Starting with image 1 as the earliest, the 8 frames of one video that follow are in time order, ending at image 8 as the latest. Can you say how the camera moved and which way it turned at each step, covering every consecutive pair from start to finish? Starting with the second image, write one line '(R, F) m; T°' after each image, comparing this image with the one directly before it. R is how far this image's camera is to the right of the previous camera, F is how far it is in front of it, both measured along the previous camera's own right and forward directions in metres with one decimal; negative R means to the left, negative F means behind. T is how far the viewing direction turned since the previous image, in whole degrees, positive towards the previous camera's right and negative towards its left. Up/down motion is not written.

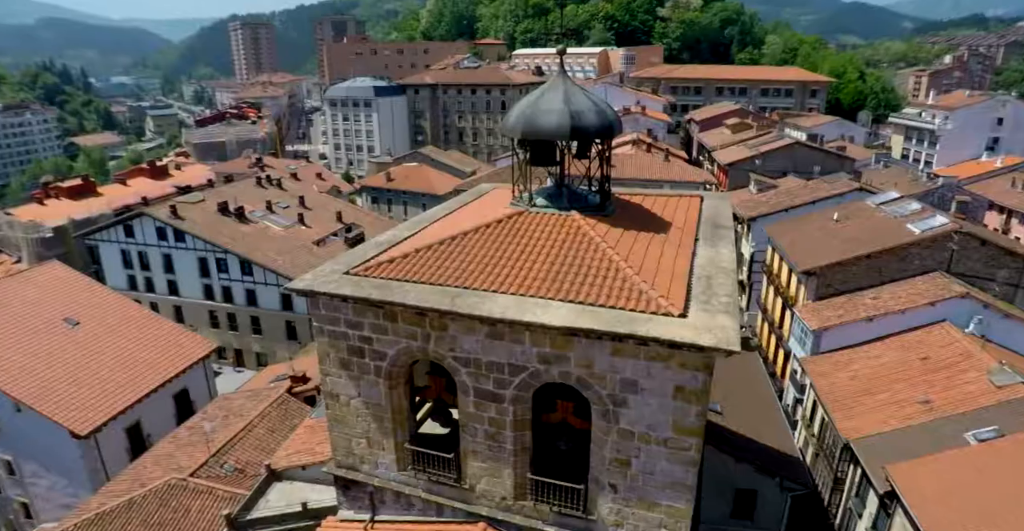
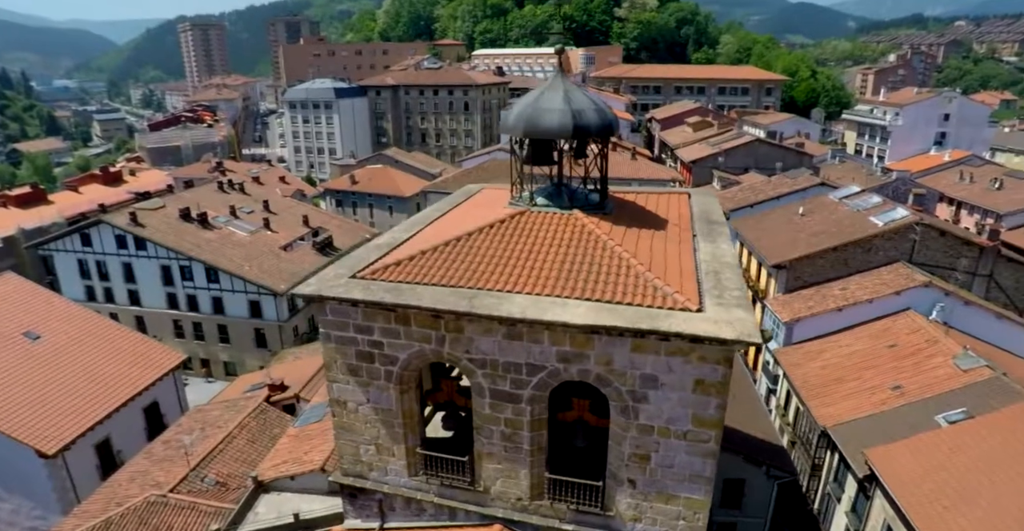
(-0.6, +0.1) m; +3°
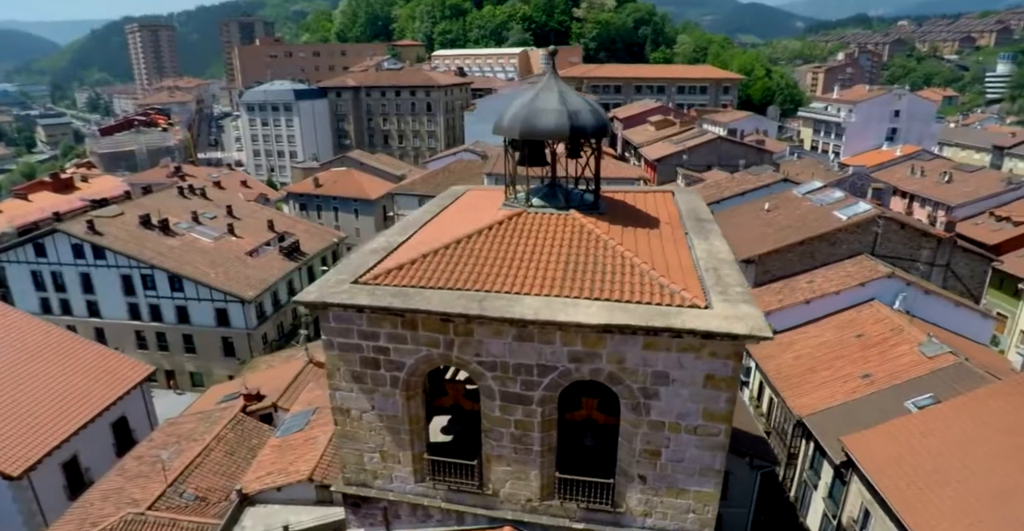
(-0.5, 0.0) m; +3°
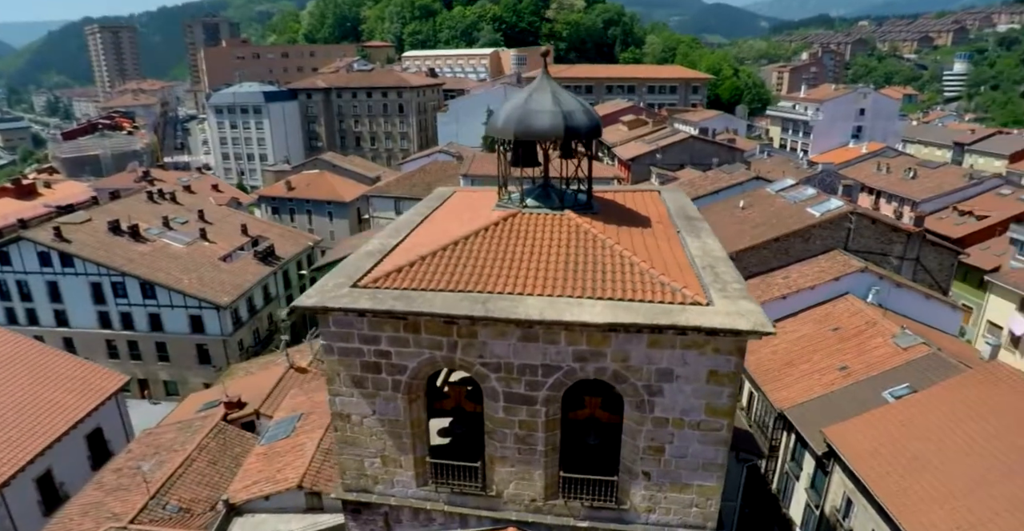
(-0.3, 0.0) m; +2°
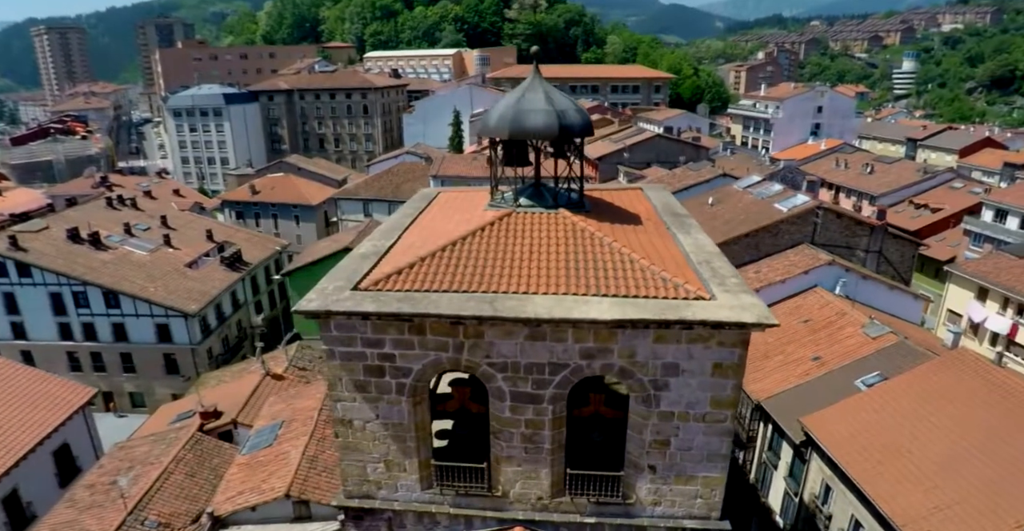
(-0.4, 0.0) m; +3°
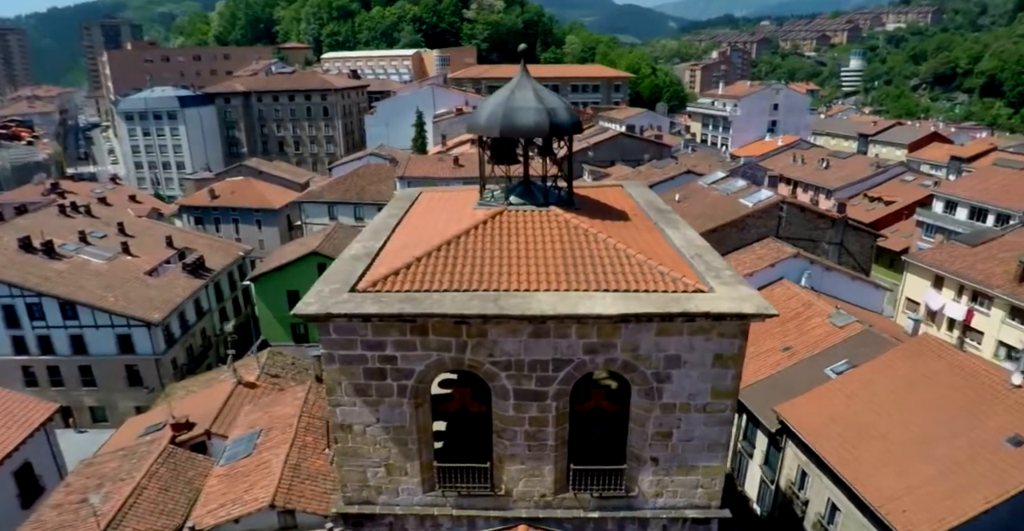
(-0.4, 0.0) m; +3°
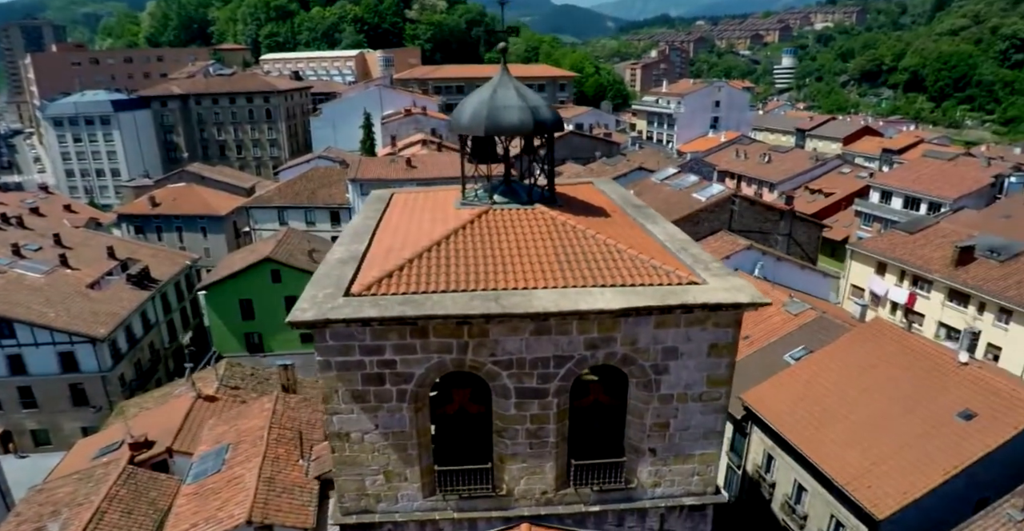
(-0.5, 0.0) m; +5°
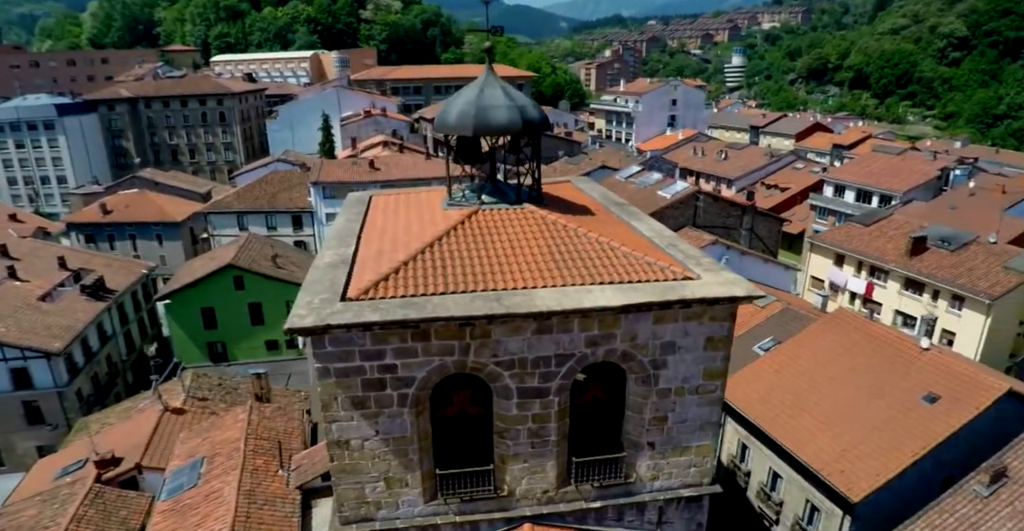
(-0.4, 0.0) m; +4°
